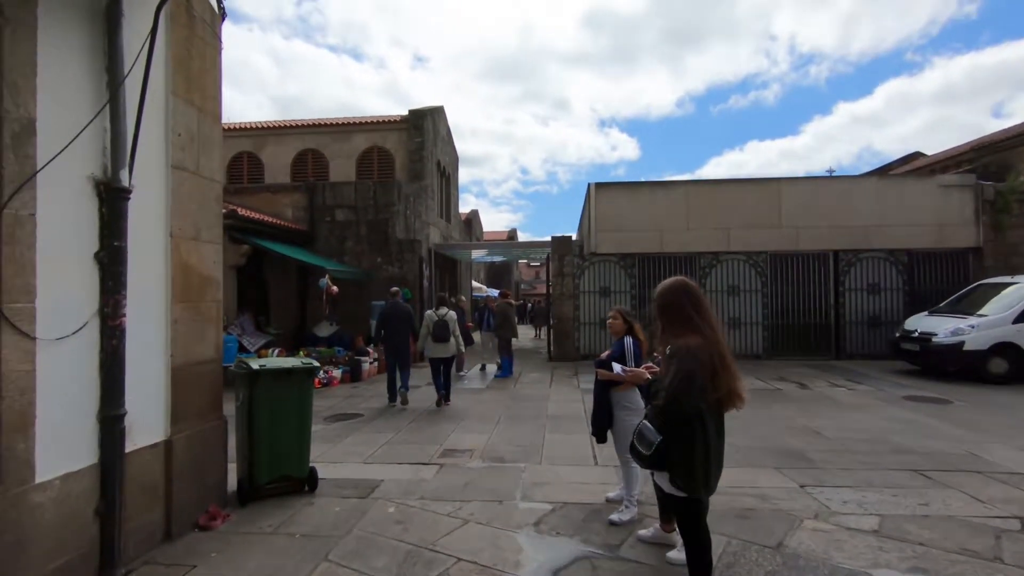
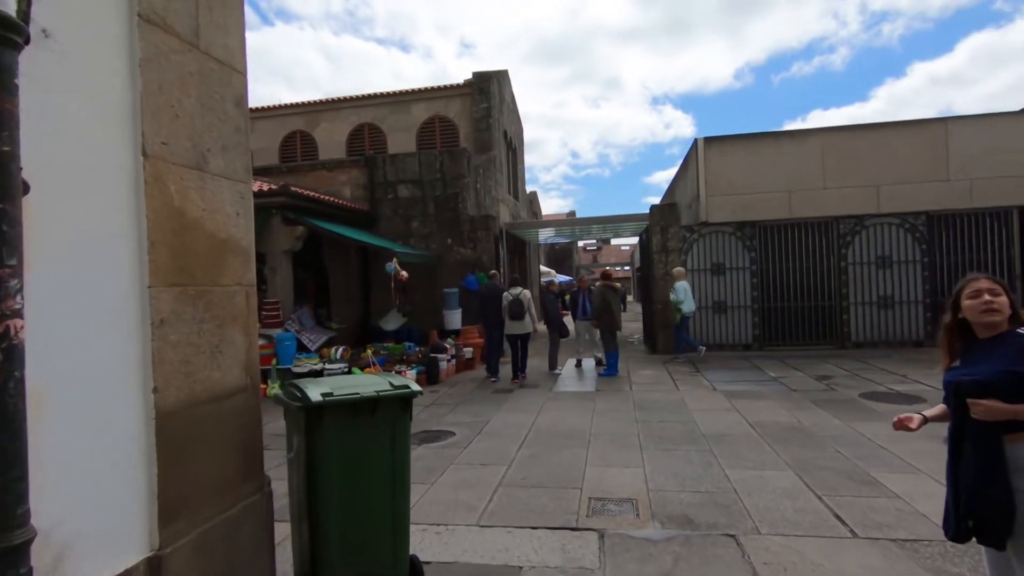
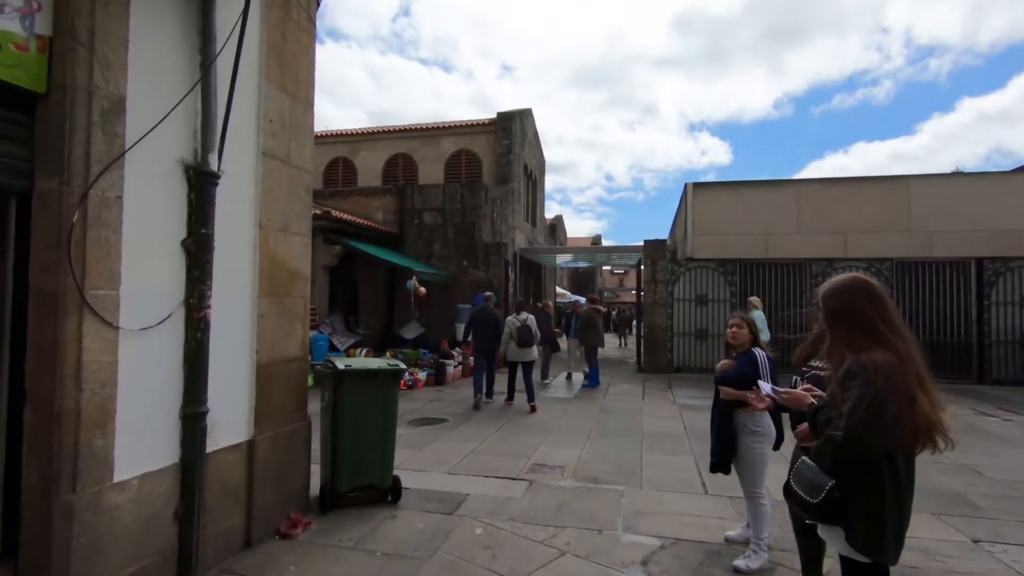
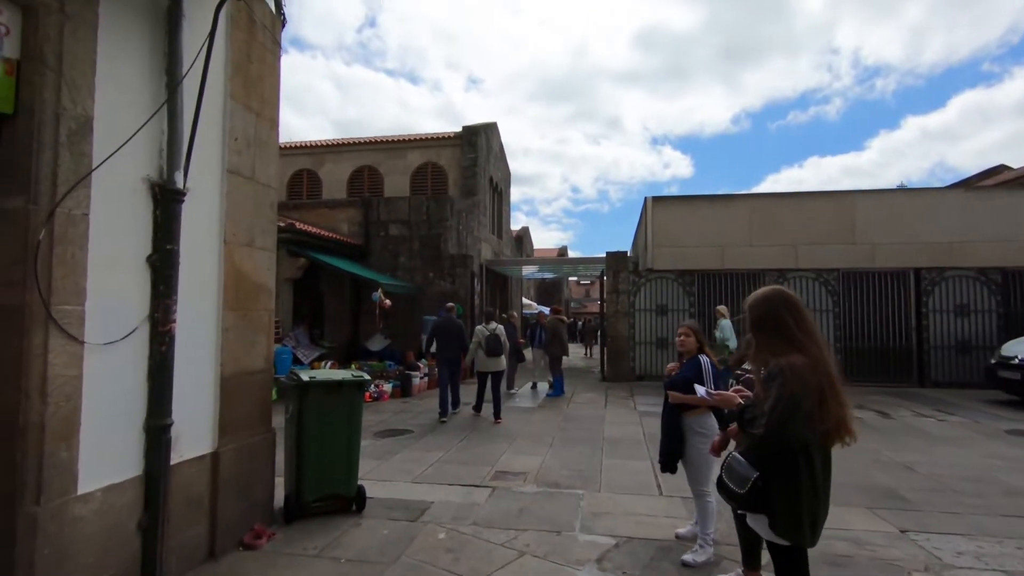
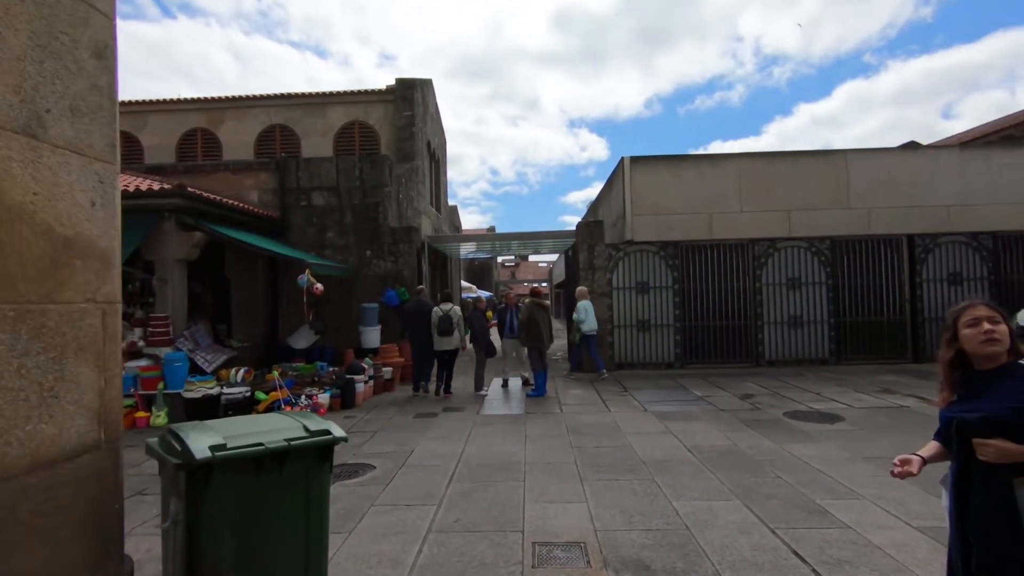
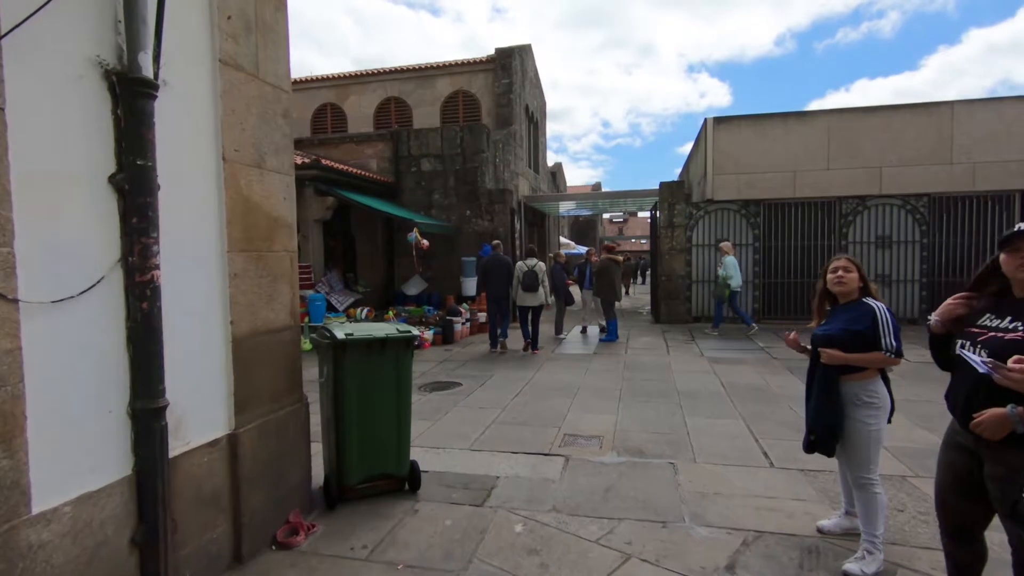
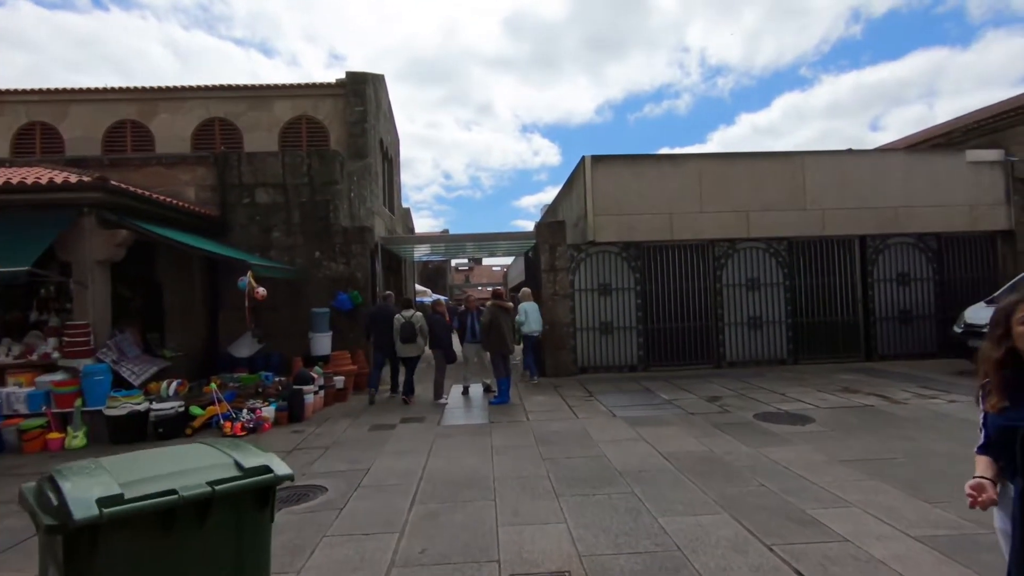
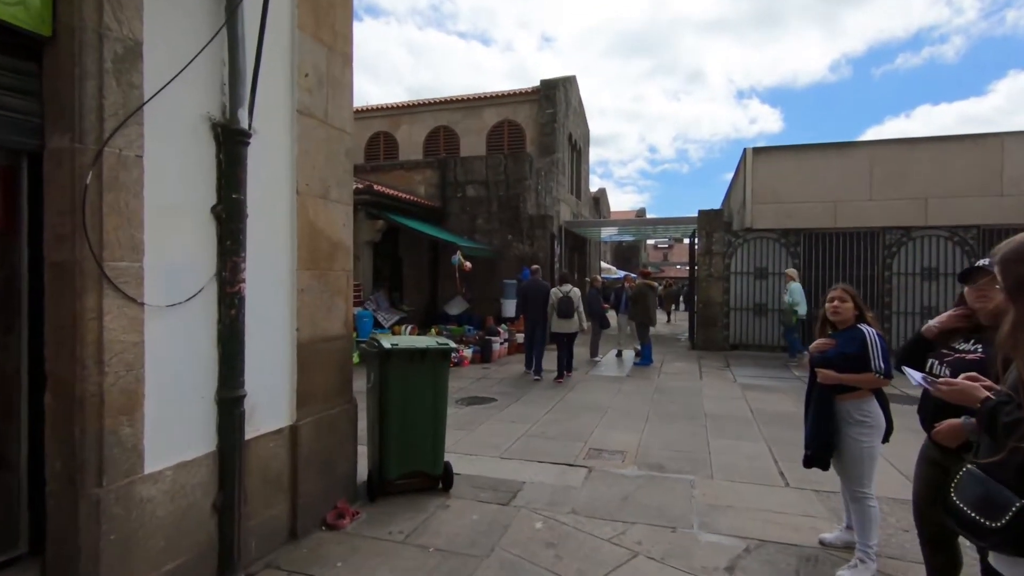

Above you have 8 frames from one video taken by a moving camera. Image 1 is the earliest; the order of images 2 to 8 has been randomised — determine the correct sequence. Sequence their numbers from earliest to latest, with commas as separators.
4, 3, 8, 6, 2, 5, 7
